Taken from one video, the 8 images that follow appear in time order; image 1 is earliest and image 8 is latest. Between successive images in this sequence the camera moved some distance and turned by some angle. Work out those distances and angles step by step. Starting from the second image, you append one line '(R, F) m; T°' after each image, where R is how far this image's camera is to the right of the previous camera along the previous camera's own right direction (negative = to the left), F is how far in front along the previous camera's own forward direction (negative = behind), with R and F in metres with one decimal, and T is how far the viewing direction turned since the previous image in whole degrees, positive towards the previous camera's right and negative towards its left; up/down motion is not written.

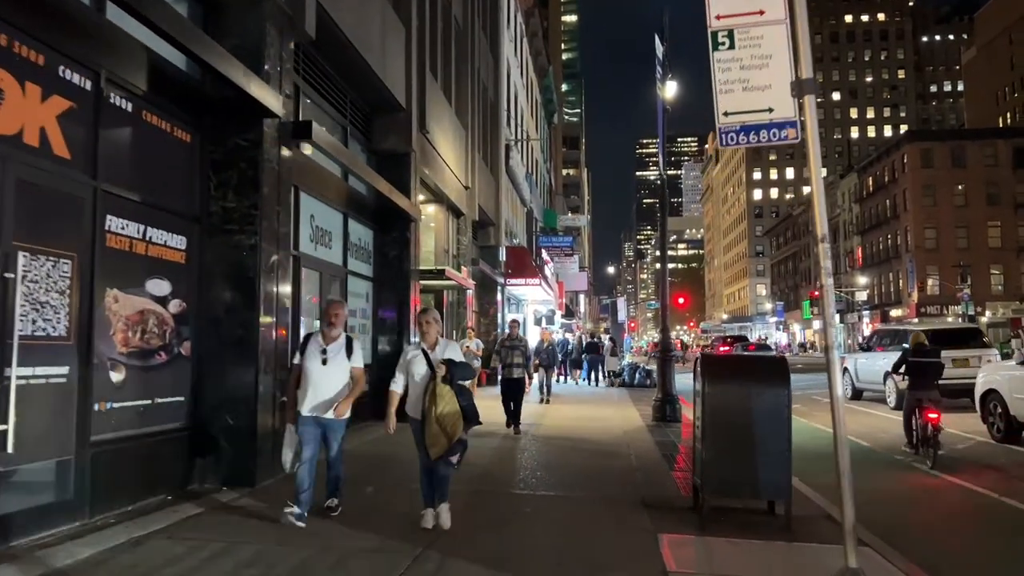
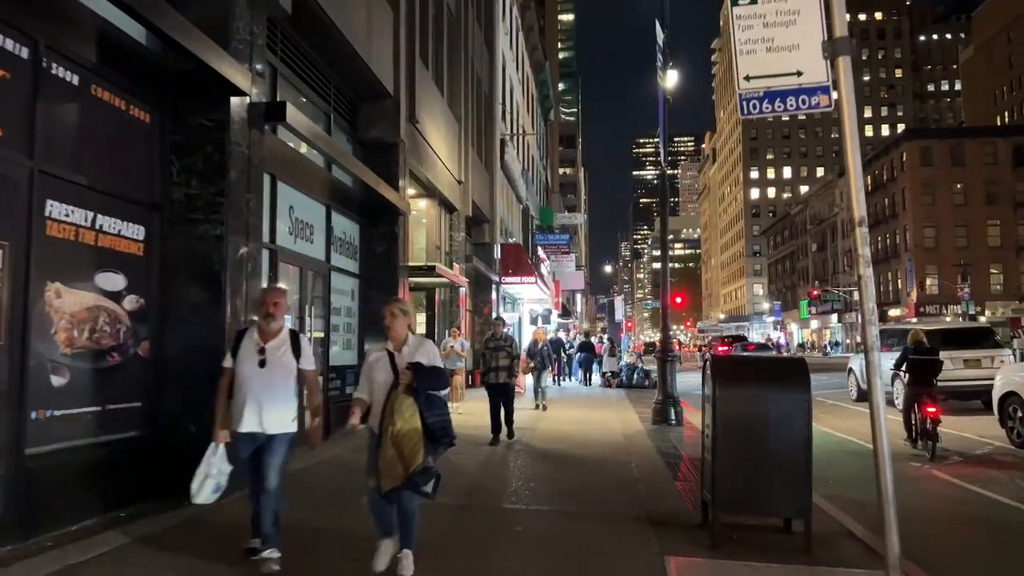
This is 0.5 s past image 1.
(+0.1, +0.7) m; 0°
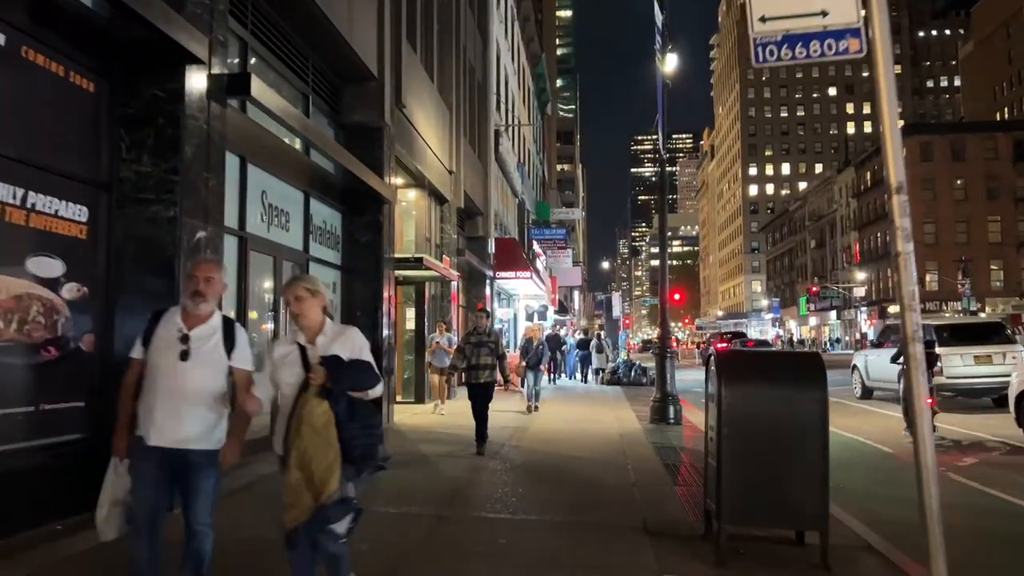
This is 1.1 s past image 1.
(+0.1, +0.7) m; 0°
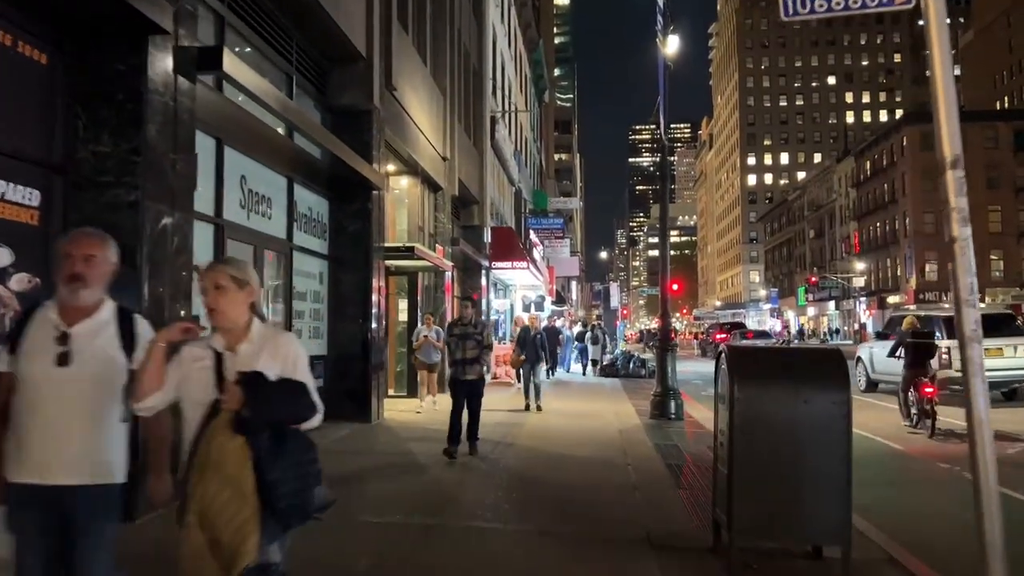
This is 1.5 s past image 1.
(0.0, +0.5) m; 0°
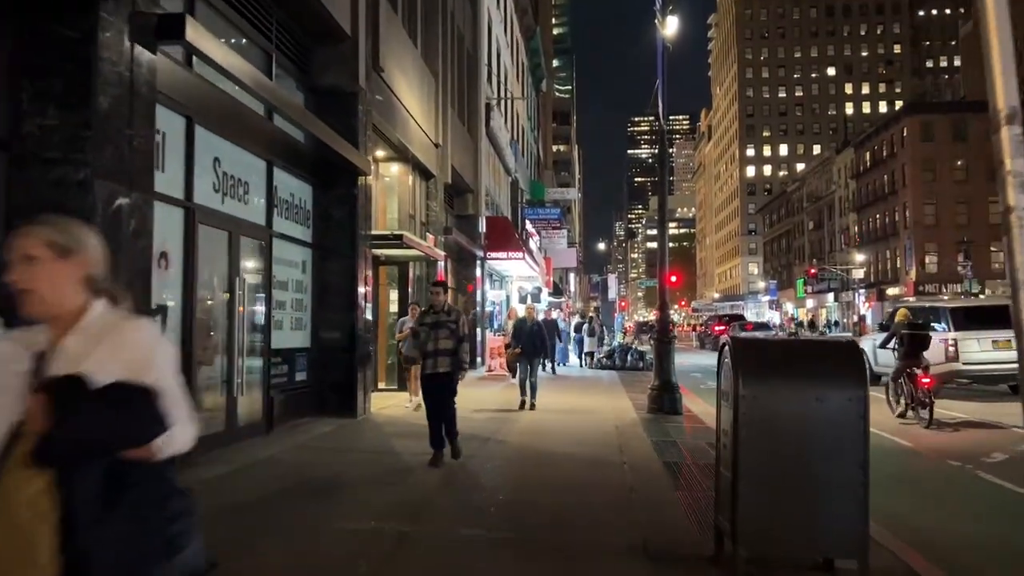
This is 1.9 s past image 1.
(+0.1, +0.5) m; 0°
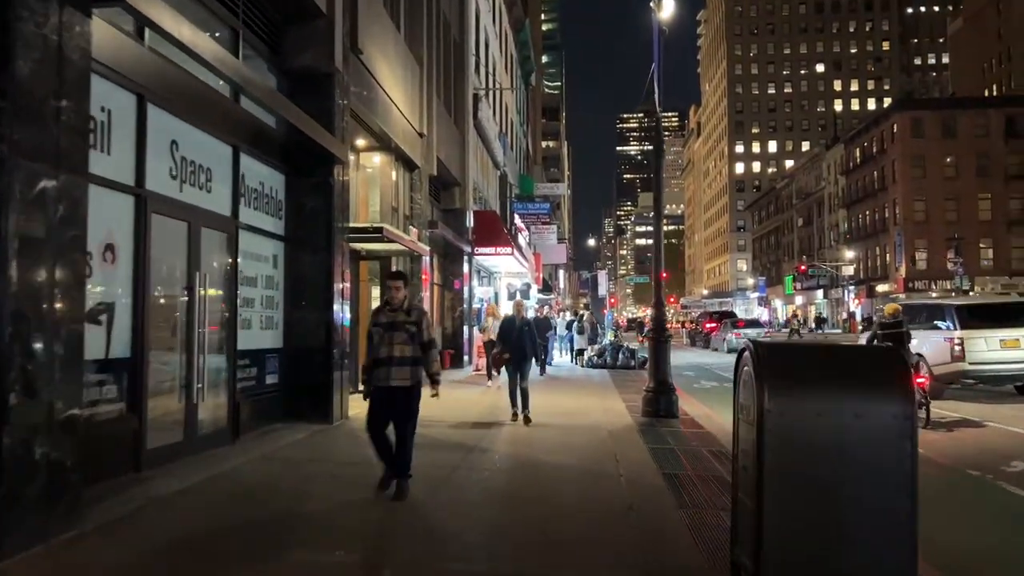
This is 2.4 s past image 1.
(0.0, +0.7) m; +1°
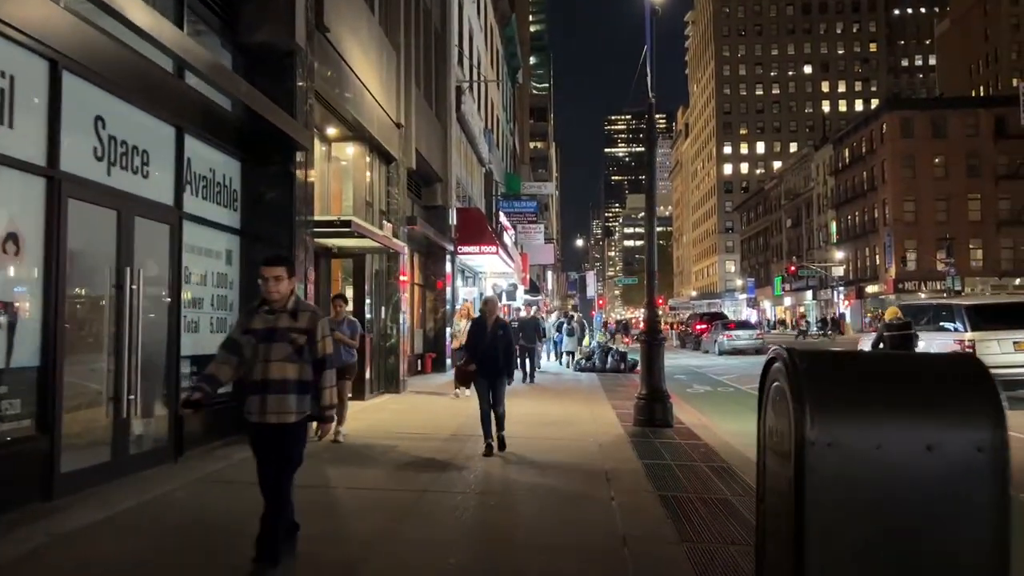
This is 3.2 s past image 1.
(+0.1, +0.9) m; +1°
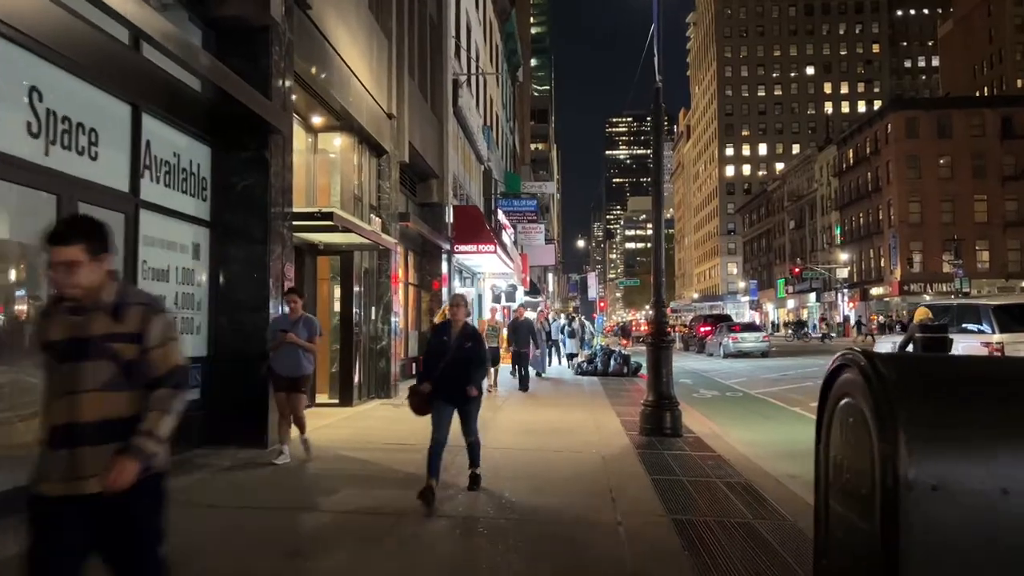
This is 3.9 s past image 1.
(+0.1, +0.8) m; 0°
